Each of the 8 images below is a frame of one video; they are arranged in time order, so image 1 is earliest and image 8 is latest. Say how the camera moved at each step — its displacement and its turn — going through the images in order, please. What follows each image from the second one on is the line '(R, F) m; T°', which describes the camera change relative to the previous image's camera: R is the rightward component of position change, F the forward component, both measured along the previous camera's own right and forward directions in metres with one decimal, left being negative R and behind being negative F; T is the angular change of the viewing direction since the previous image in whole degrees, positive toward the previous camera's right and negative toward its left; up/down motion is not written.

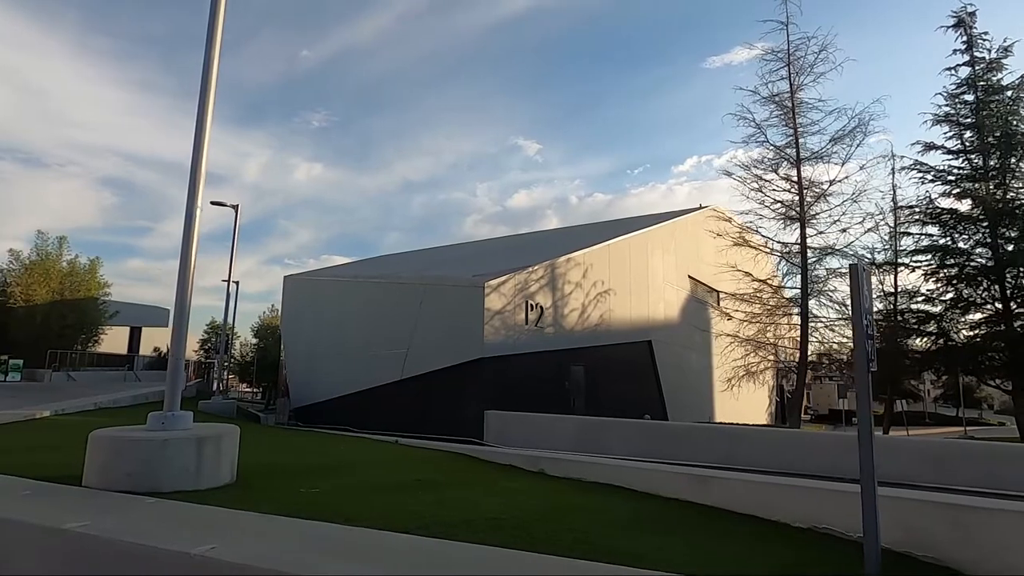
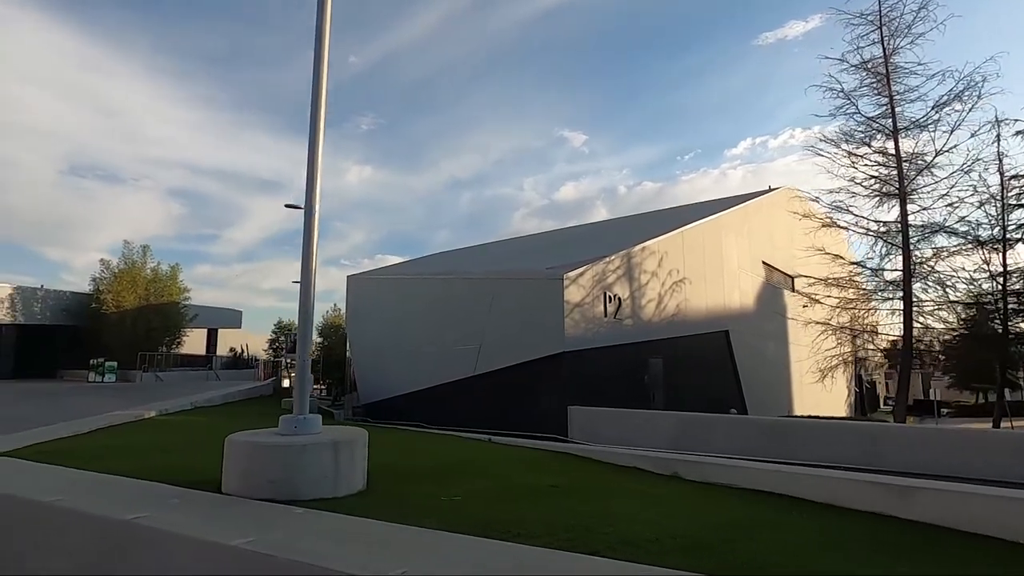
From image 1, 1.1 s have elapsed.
(-0.6, +0.3) m; -5°
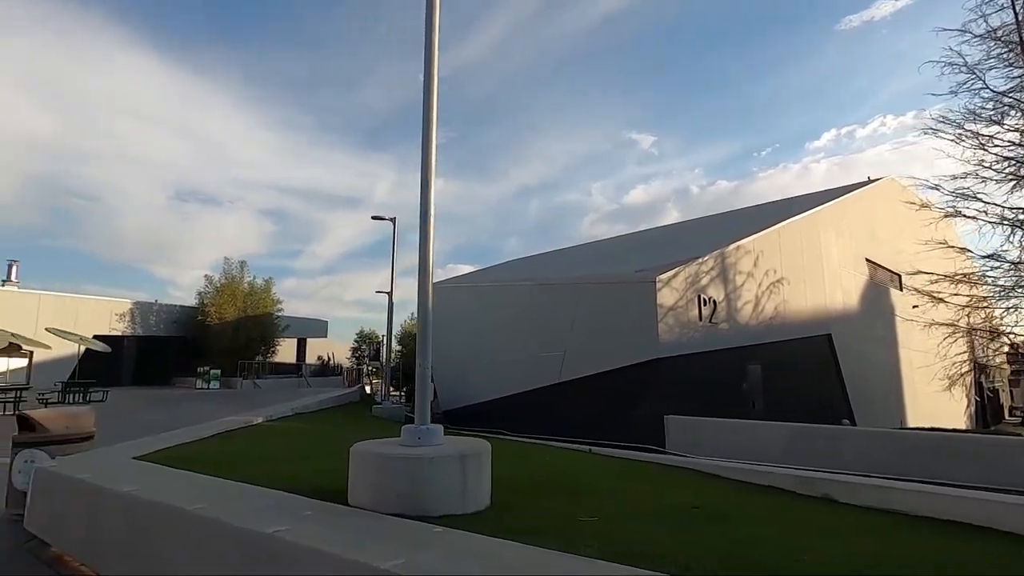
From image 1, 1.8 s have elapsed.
(-0.4, +0.2) m; -7°
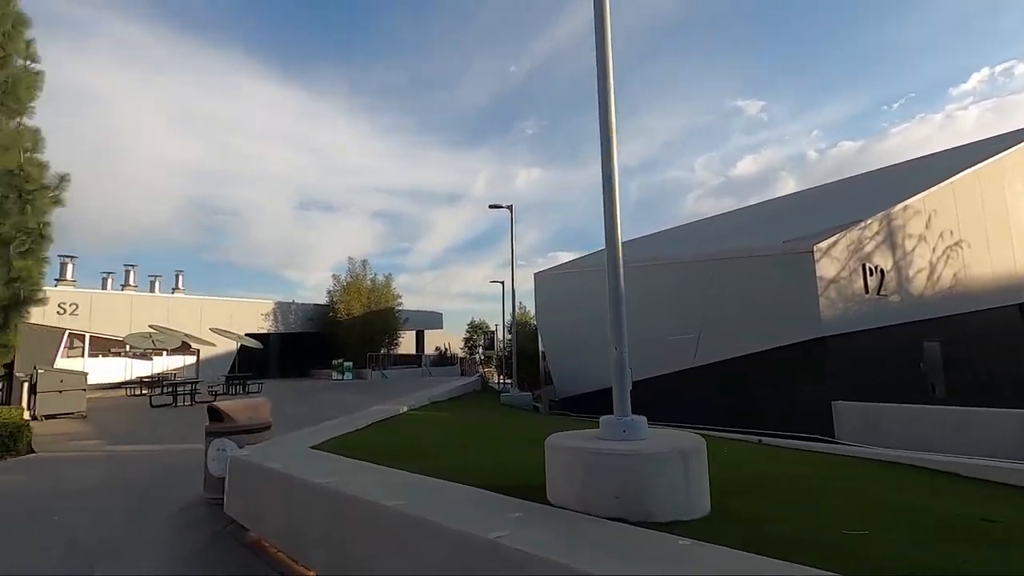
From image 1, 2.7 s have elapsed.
(-0.6, +0.3) m; -11°
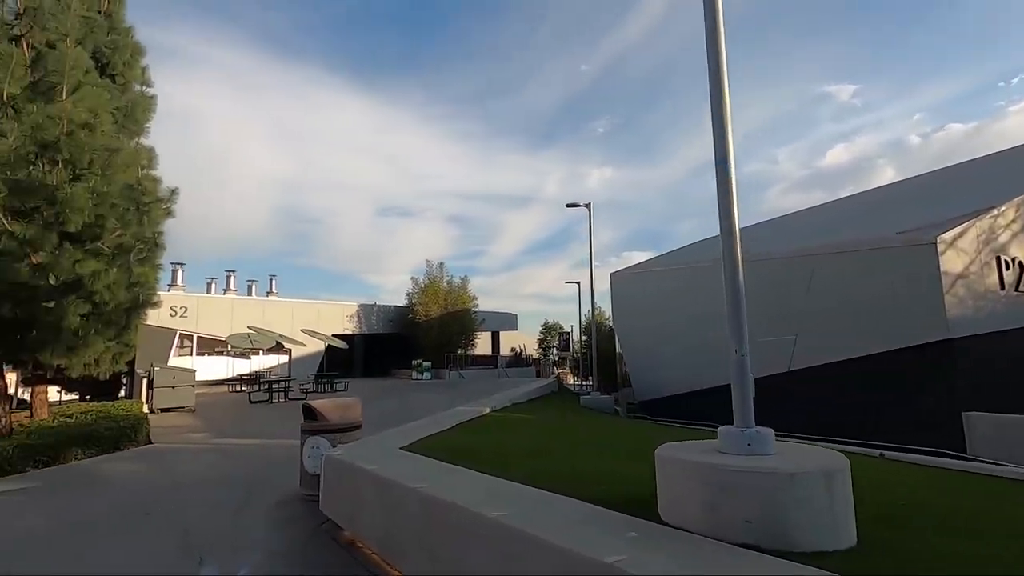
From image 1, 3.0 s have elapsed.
(-0.2, +0.2) m; -8°
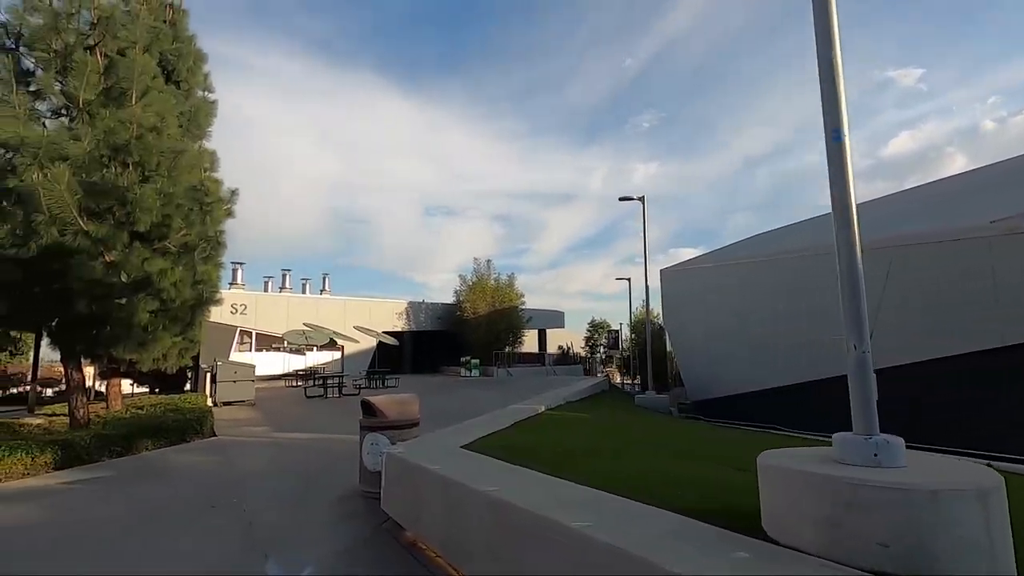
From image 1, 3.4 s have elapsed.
(-0.2, +0.2) m; -5°
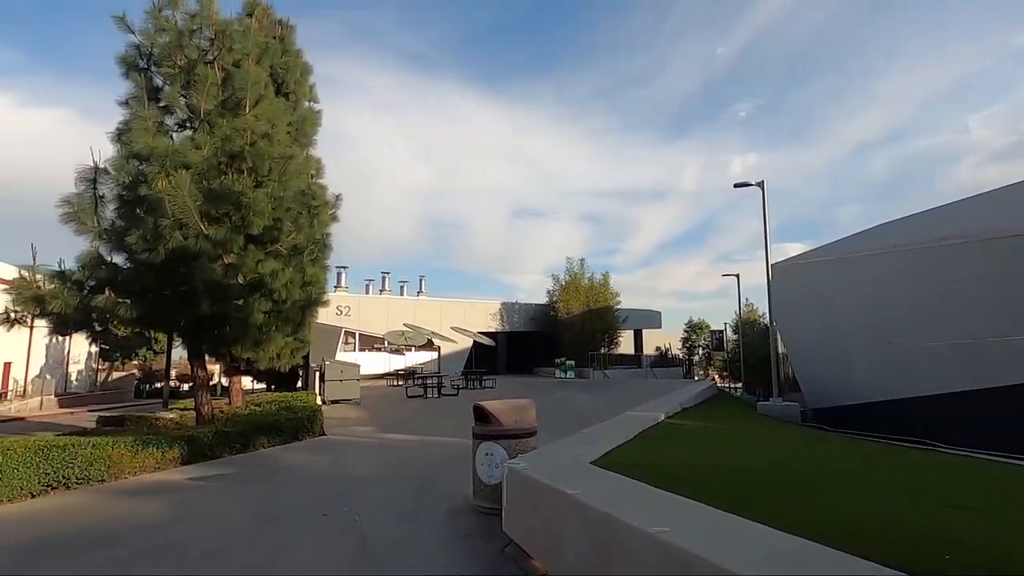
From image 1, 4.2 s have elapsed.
(-0.4, +0.6) m; -9°
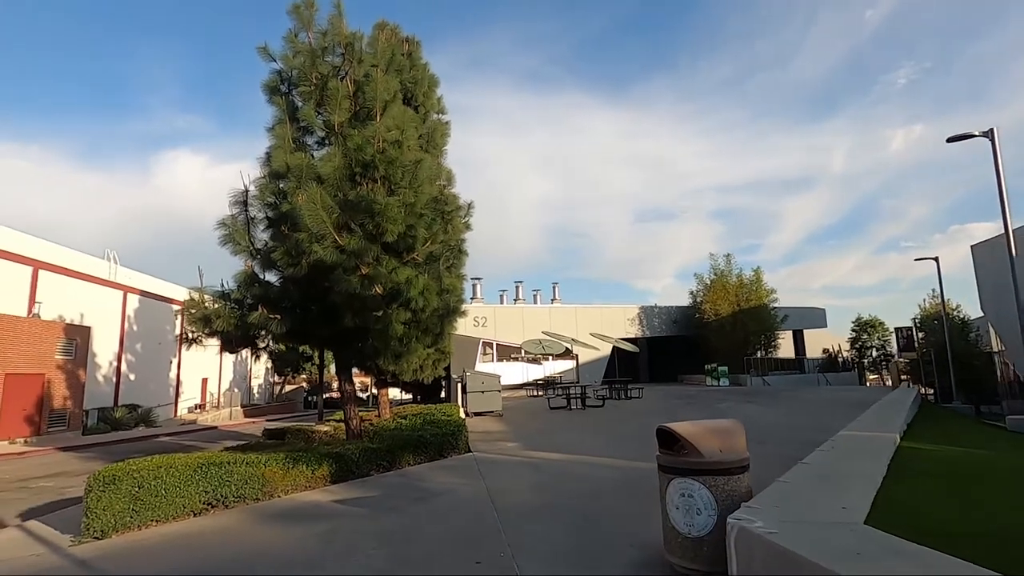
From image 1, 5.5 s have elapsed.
(-0.4, +1.1) m; -14°
